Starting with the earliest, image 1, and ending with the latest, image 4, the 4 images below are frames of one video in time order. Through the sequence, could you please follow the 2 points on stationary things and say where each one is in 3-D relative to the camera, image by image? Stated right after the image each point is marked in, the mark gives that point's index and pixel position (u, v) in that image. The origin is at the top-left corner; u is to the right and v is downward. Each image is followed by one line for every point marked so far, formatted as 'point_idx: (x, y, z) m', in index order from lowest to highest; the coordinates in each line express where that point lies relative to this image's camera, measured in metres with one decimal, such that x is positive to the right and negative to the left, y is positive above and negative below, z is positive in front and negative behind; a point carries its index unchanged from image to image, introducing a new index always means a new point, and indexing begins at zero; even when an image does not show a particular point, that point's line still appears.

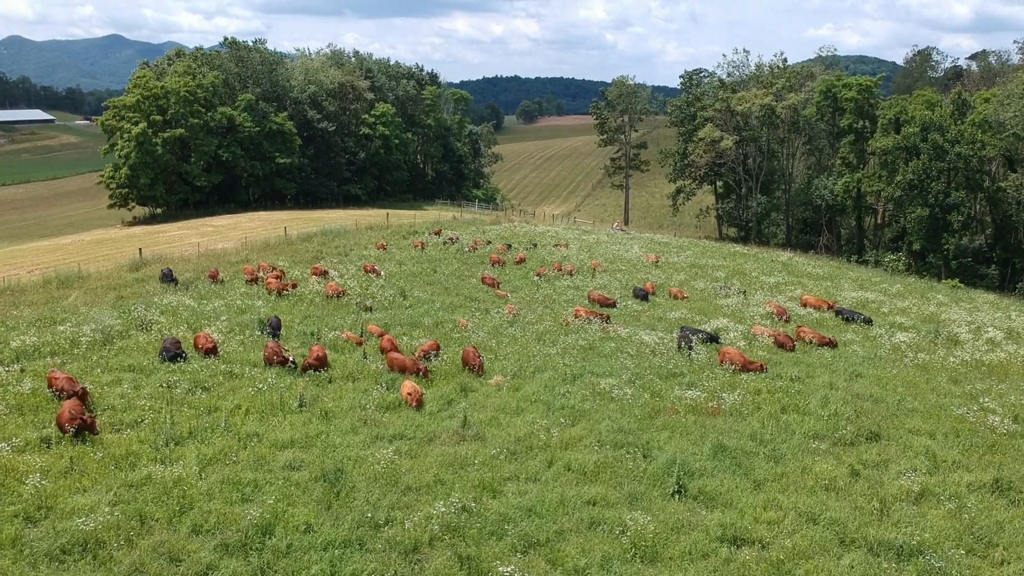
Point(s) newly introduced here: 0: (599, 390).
0: (+1.6, -1.7, +17.3) m
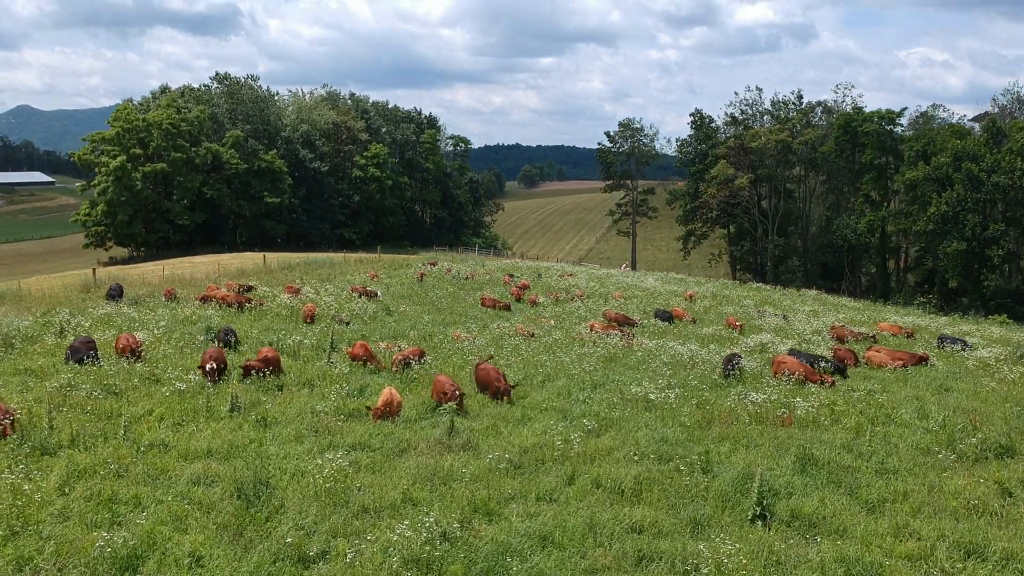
0: (+1.6, -1.4, +13.3) m
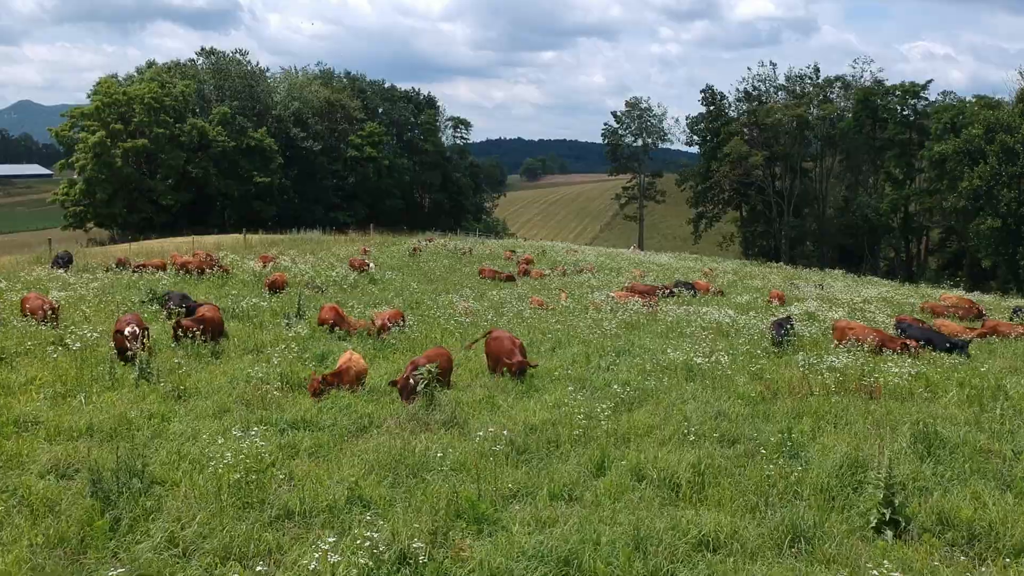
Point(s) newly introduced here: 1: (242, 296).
0: (+1.6, -0.8, +10.4) m
1: (-4.3, -0.1, +15.8) m
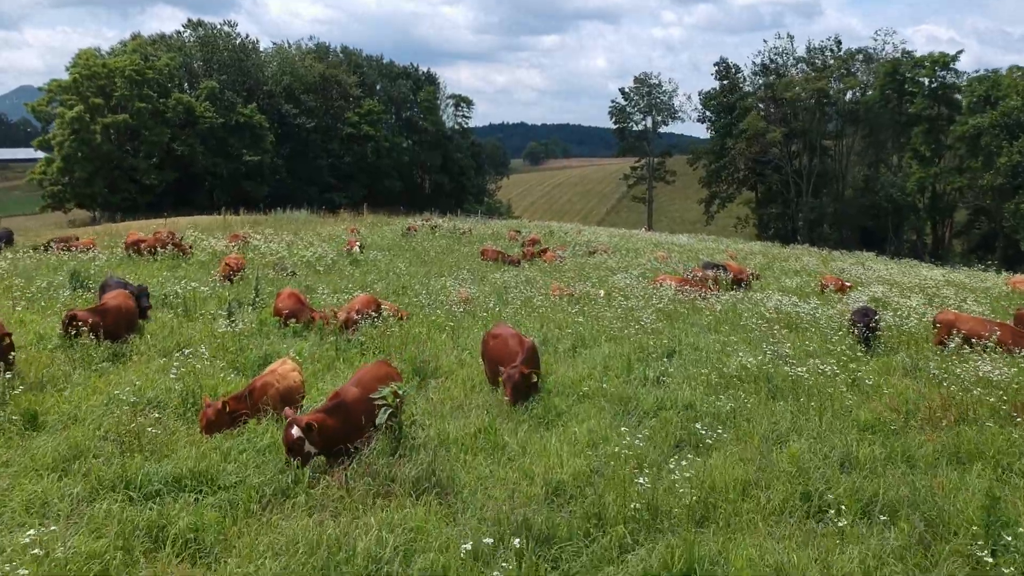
0: (+1.7, -0.6, +7.5) m
1: (-4.2, +0.1, +12.9) m
